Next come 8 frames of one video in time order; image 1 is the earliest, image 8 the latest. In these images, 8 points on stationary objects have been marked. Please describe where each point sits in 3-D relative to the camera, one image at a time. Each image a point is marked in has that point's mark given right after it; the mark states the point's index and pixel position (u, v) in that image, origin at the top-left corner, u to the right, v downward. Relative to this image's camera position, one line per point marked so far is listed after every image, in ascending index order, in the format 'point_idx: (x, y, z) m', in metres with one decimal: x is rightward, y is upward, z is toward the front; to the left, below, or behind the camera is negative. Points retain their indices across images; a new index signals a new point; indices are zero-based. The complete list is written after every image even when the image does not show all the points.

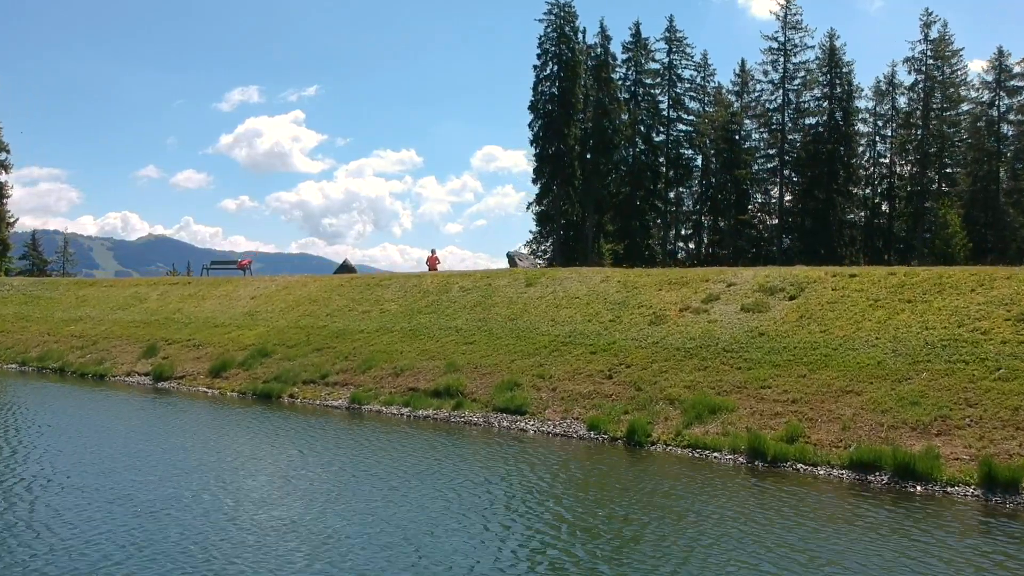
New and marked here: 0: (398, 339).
0: (-2.3, -1.0, +12.8) m
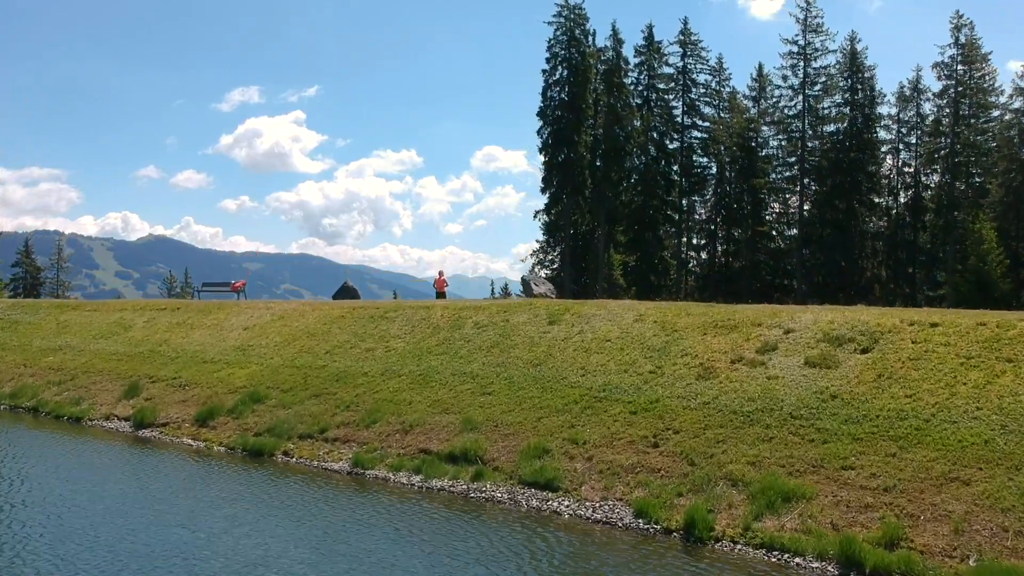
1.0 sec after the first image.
0: (-1.9, -1.7, +11.4) m
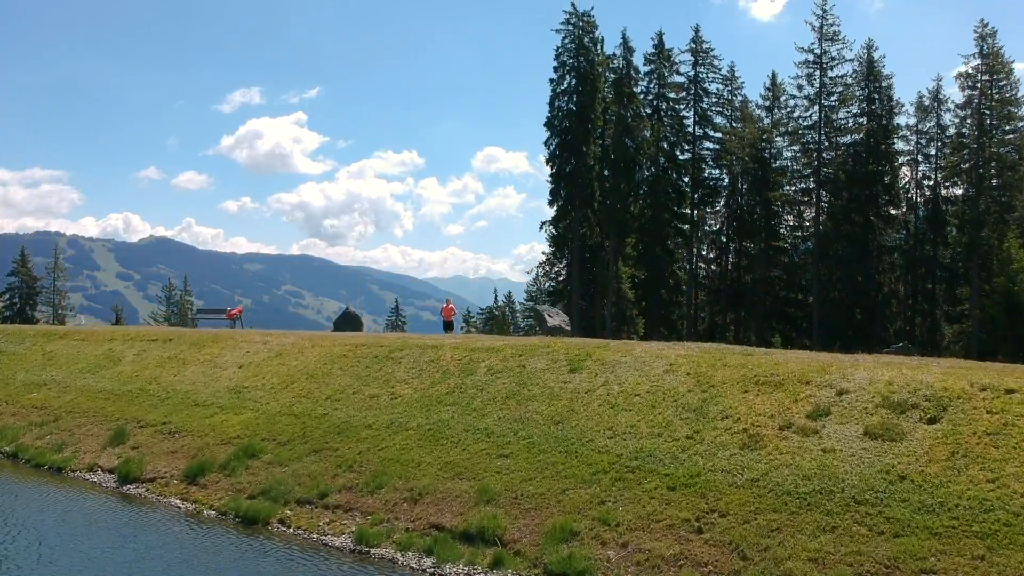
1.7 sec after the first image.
0: (-1.6, -2.5, +10.4) m
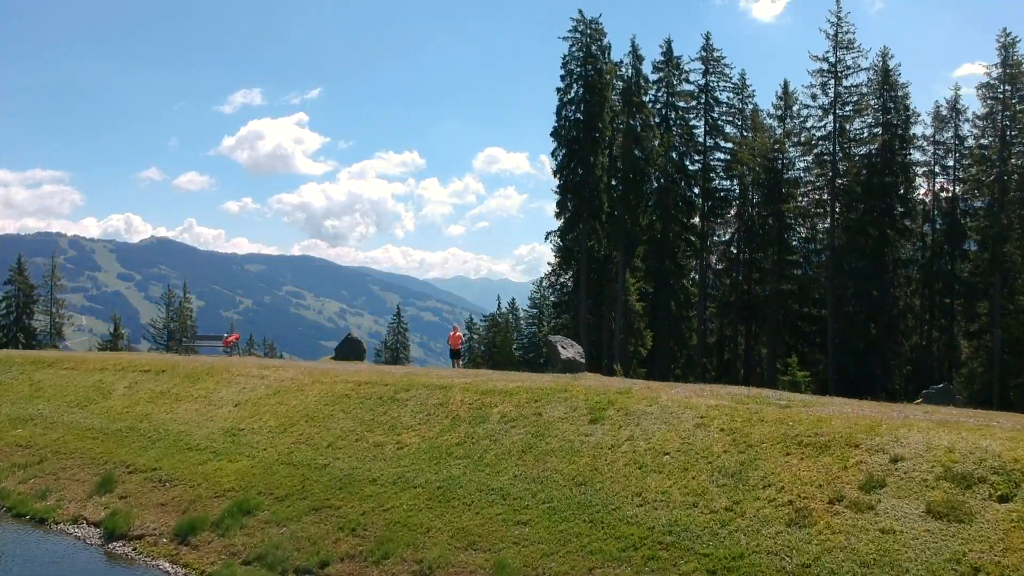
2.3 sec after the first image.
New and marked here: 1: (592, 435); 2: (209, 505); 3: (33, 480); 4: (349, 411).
0: (-1.3, -3.2, +9.6) m
1: (+1.2, -2.3, +10.0) m
2: (-5.1, -3.6, +10.8) m
3: (-9.5, -3.8, +12.7) m
4: (-3.1, -2.3, +12.1) m
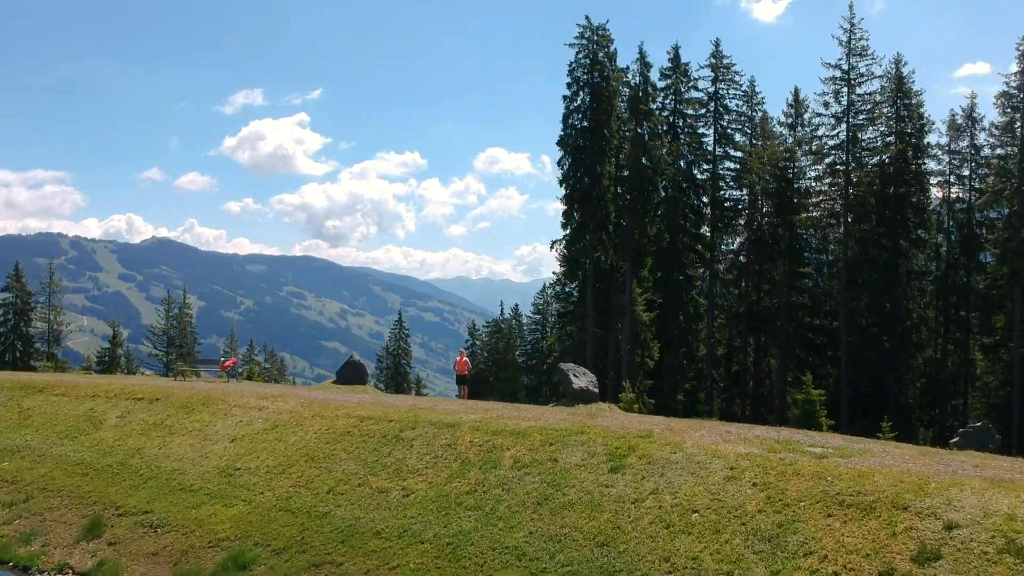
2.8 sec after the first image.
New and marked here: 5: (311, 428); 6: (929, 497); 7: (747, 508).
0: (-1.1, -3.8, +8.9) m
1: (+1.5, -2.9, +9.3) m
2: (-4.9, -4.2, +10.1) m
3: (-9.3, -4.4, +12.1) m
4: (-2.9, -2.9, +11.5) m
5: (-3.9, -2.7, +12.5) m
6: (+5.1, -2.5, +7.8) m
7: (+3.0, -2.8, +8.3) m
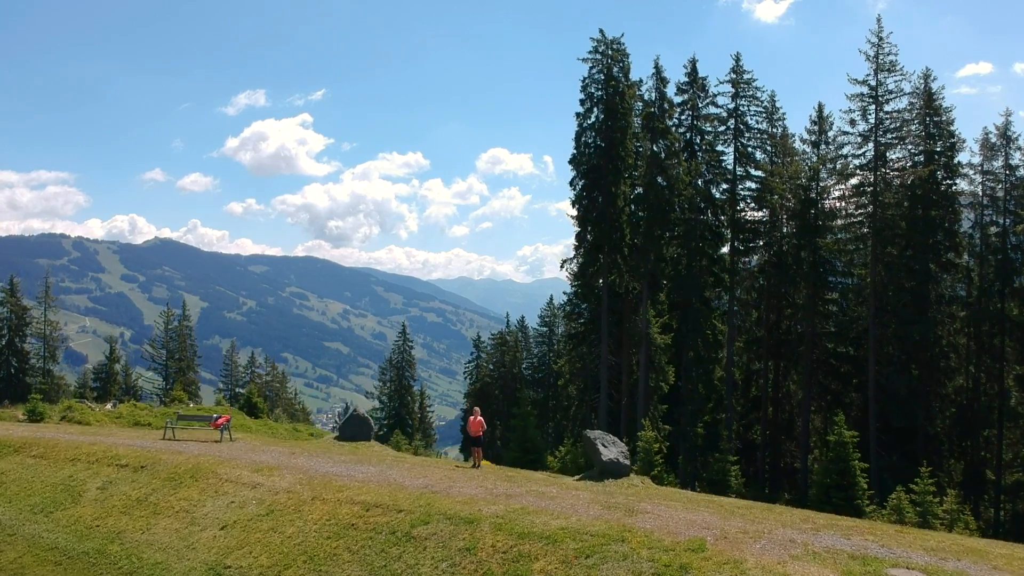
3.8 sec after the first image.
0: (-0.7, -5.0, +7.5) m
1: (+1.9, -4.1, +7.9) m
2: (-4.5, -5.4, +8.7) m
3: (-8.9, -5.6, +10.7) m
4: (-2.4, -4.1, +10.1) m
5: (-3.5, -3.9, +11.1) m
6: (+5.5, -3.8, +6.4) m
7: (+3.5, -4.1, +6.9) m
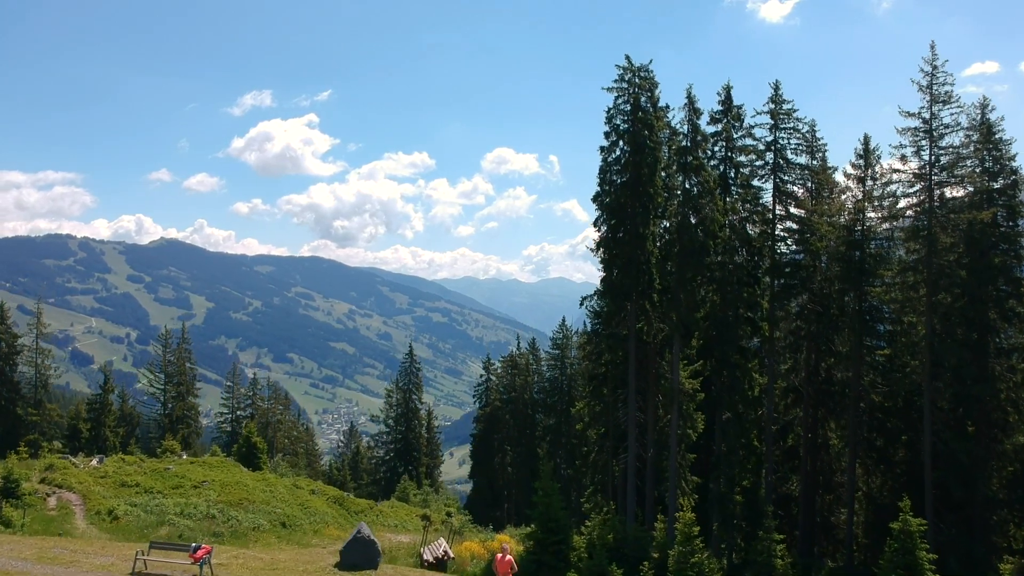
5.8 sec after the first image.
0: (-0.1, -7.2, +5.0) m
1: (+2.5, -6.3, +5.4) m
2: (-3.8, -7.6, +6.3) m
3: (-8.3, -7.8, +8.3) m
4: (-1.8, -6.3, +7.6) m
5: (-2.8, -6.1, +8.7) m
6: (+6.1, -6.0, +3.9) m
7: (+4.1, -6.3, +4.4) m
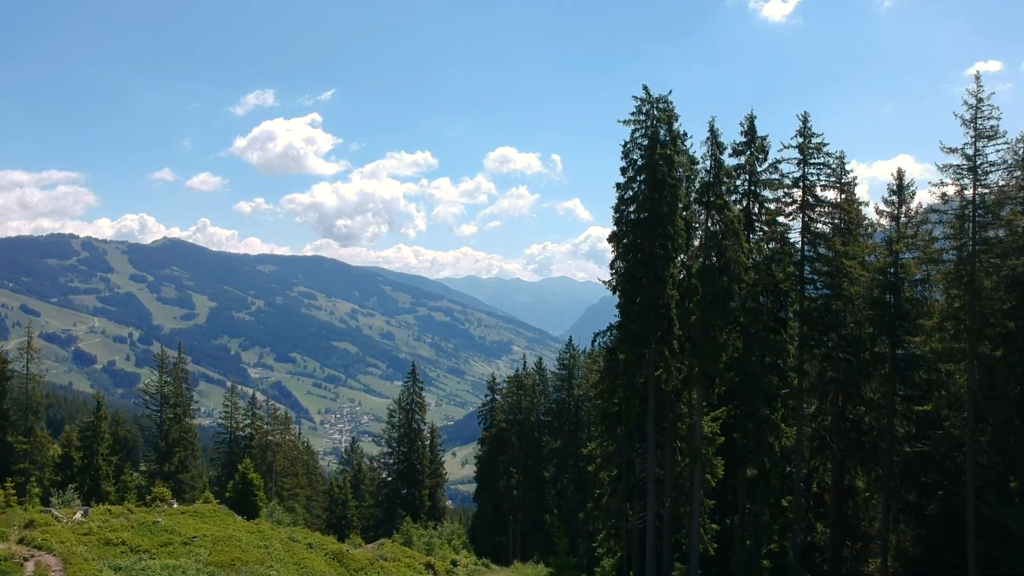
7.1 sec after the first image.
0: (+0.2, -9.1, +3.2) m
1: (+2.8, -8.2, +3.6) m
2: (-3.5, -9.5, +4.5) m
3: (-7.9, -9.7, +6.6) m
4: (-1.5, -8.2, +5.8) m
5: (-2.5, -8.0, +6.9) m
6: (+6.4, -7.9, +2.1) m
7: (+4.4, -8.2, +2.6) m
